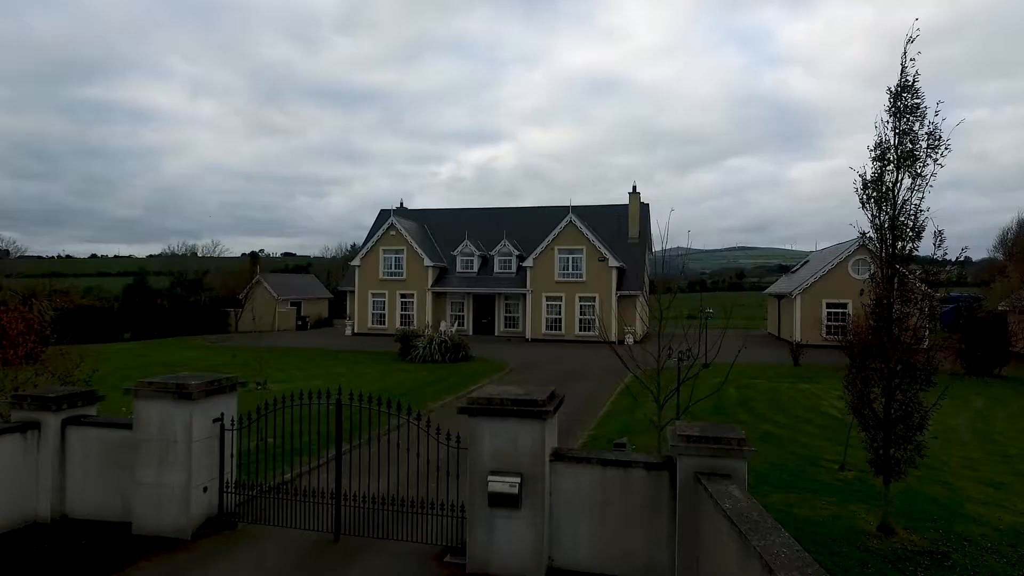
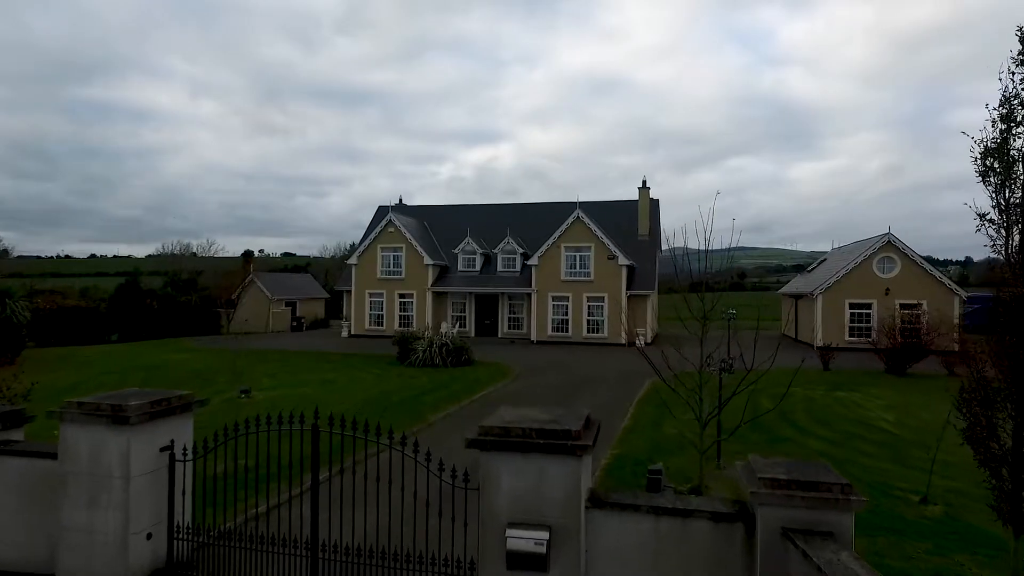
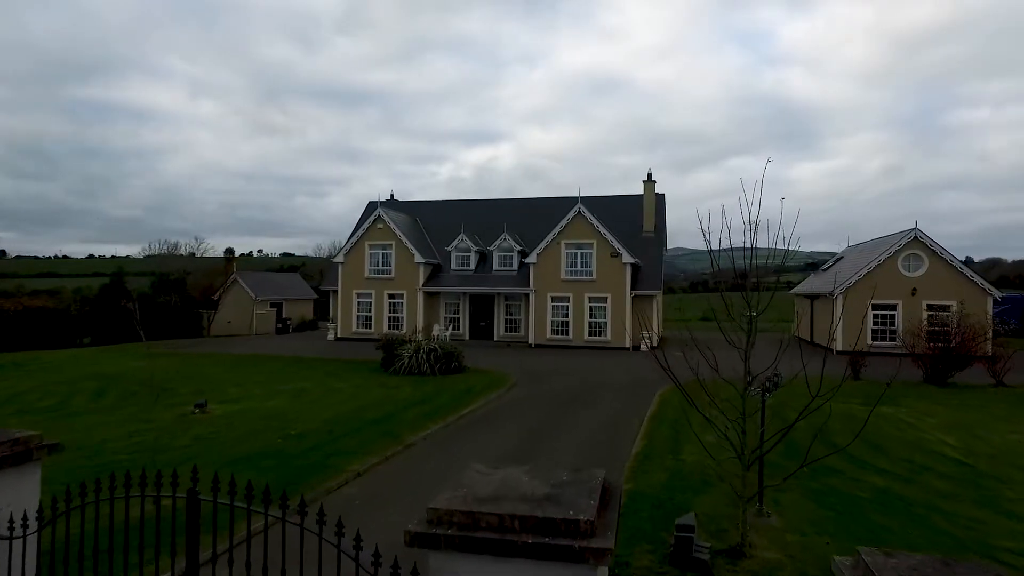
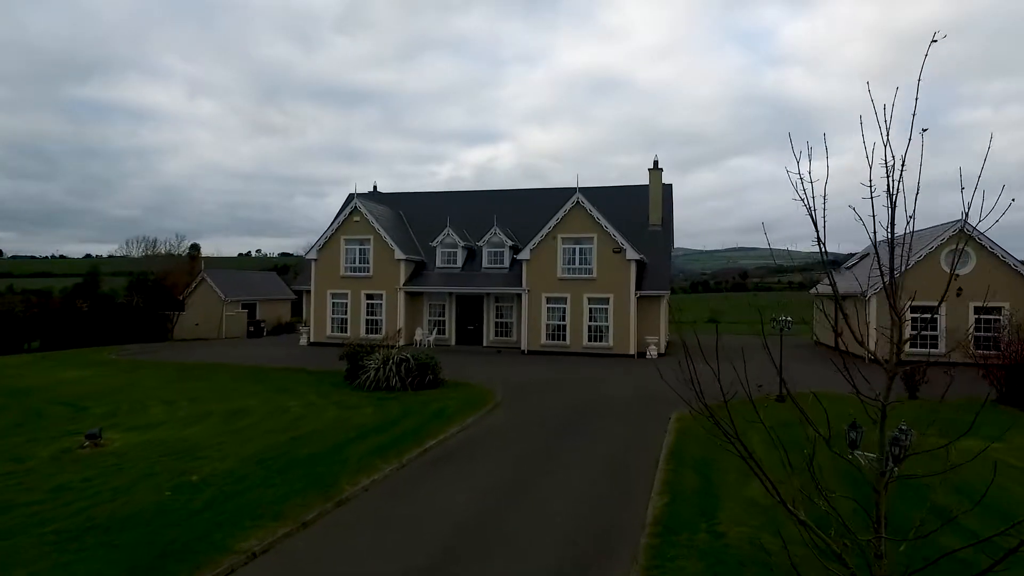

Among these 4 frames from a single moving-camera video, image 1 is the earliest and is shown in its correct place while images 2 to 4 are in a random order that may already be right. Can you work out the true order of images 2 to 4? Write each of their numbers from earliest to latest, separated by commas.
2, 3, 4
